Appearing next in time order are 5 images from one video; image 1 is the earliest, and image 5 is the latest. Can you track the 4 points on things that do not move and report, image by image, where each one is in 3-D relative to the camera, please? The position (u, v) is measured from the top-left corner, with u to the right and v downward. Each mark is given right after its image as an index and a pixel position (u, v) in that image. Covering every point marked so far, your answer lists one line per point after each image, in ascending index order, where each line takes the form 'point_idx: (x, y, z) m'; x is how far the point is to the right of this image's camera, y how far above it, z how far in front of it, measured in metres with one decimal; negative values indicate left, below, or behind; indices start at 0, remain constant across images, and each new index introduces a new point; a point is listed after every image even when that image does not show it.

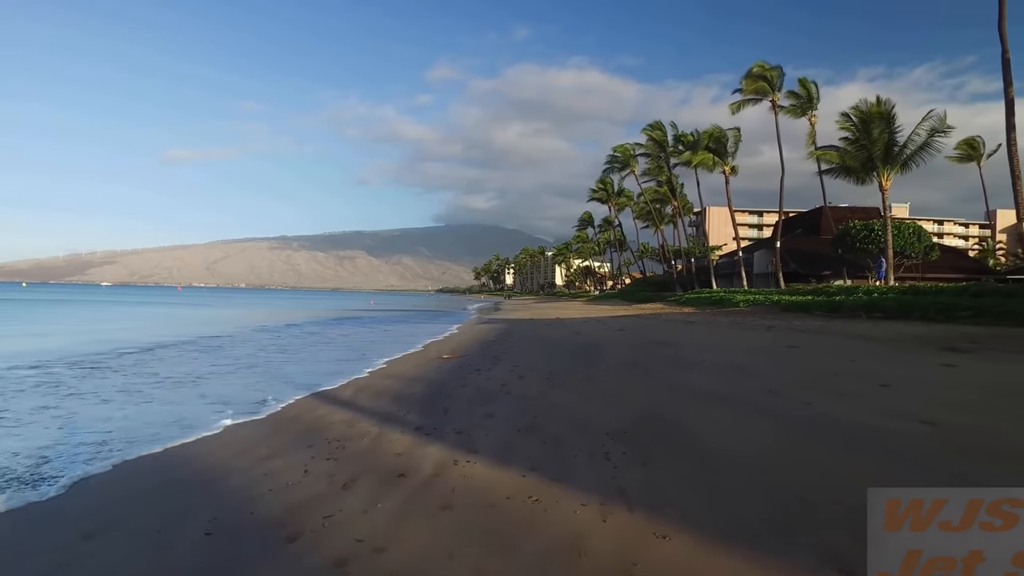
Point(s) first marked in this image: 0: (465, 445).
0: (-0.5, -1.6, +6.0) m
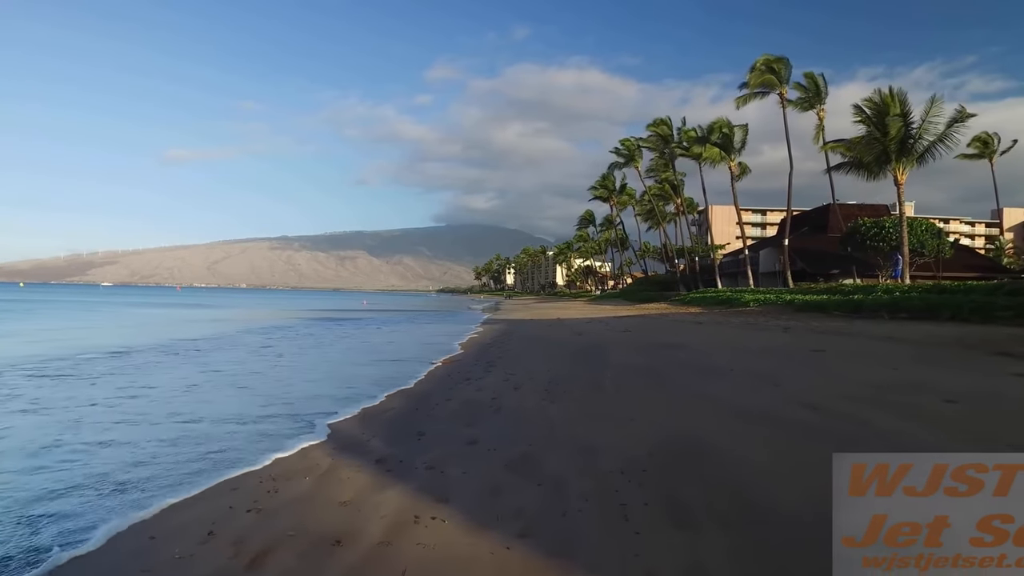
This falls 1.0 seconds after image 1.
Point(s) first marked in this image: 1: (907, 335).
0: (-0.6, -1.5, +4.6) m
1: (+10.1, -1.2, +15.3) m
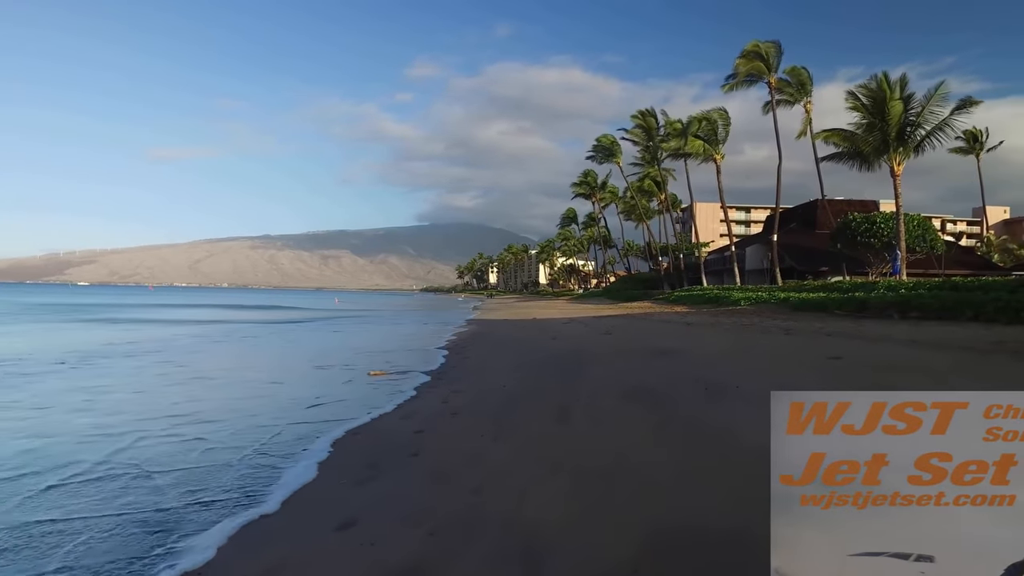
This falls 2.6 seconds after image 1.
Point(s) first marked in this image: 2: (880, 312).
0: (-1.2, -1.5, +2.3) m
1: (+9.2, -1.1, +13.2) m
2: (+11.3, -0.7, +18.1) m
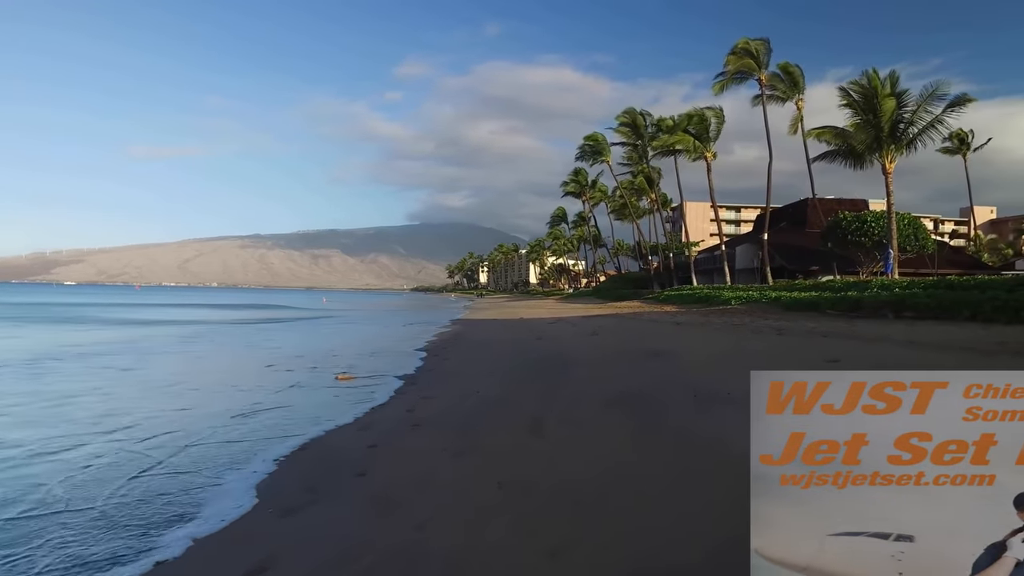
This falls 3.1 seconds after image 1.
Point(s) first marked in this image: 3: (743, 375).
0: (-1.4, -1.4, +1.6) m
1: (+8.8, -1.1, +12.7) m
2: (+10.8, -0.7, +17.6) m
3: (+3.4, -1.3, +8.6) m
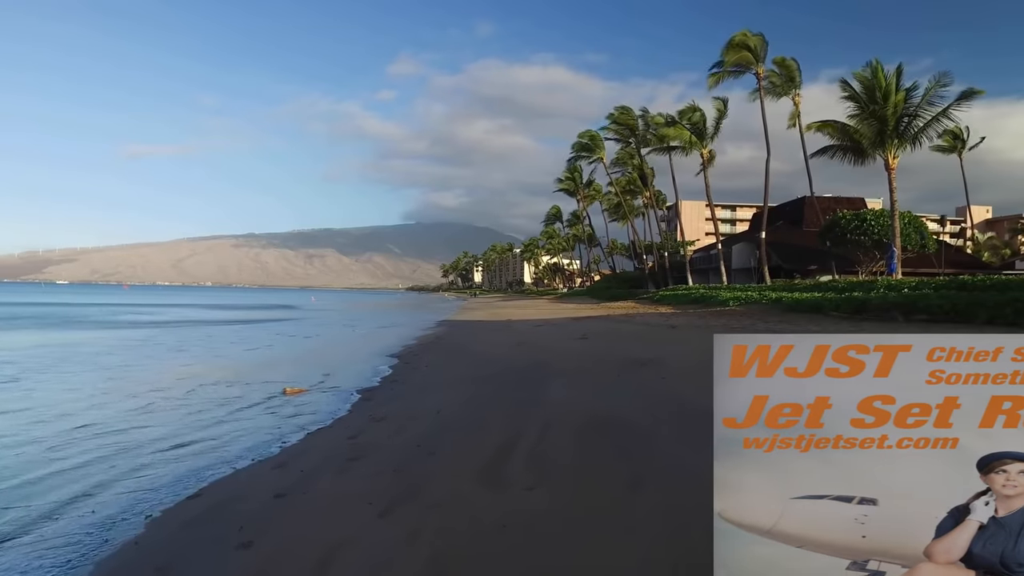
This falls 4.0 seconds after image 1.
0: (-1.8, -1.5, +0.3) m
1: (+8.4, -1.1, +11.5) m
2: (+10.3, -0.7, +16.4) m
3: (+3.0, -1.3, +7.4) m
